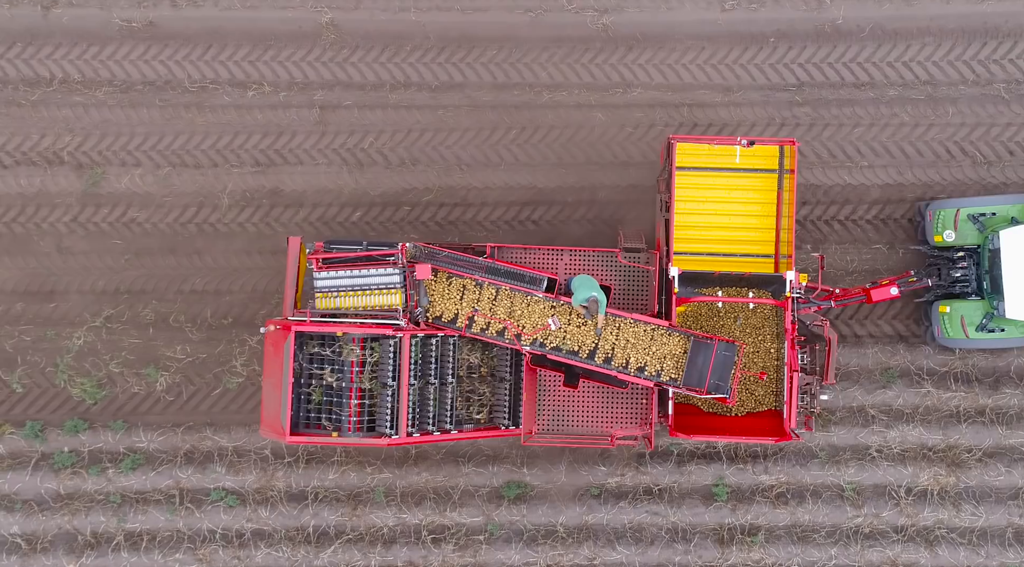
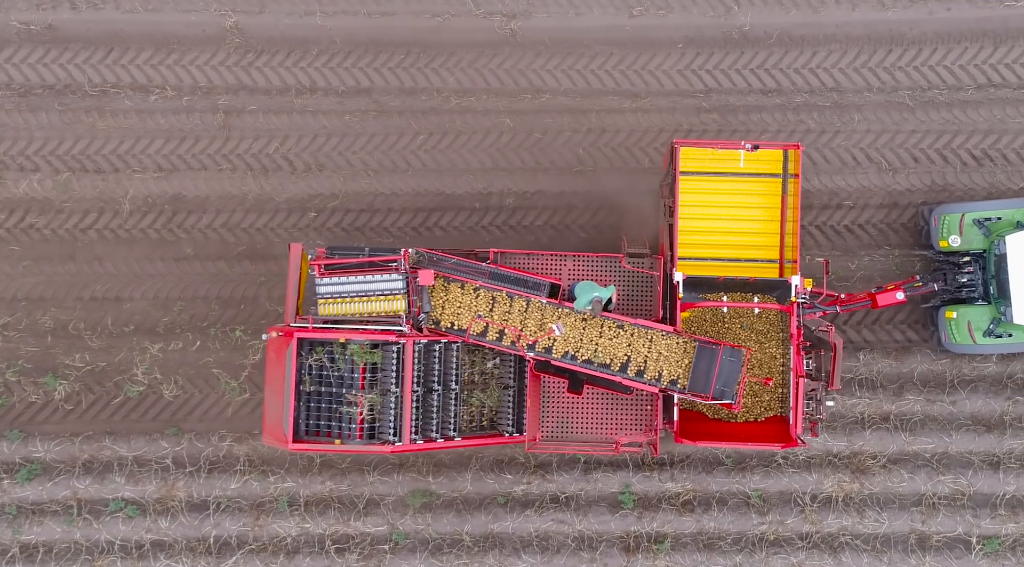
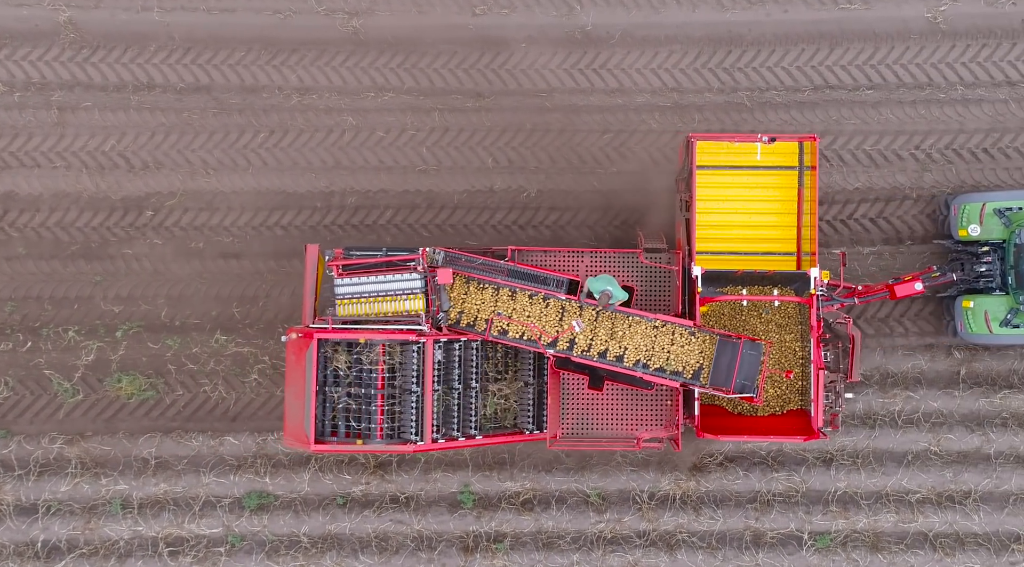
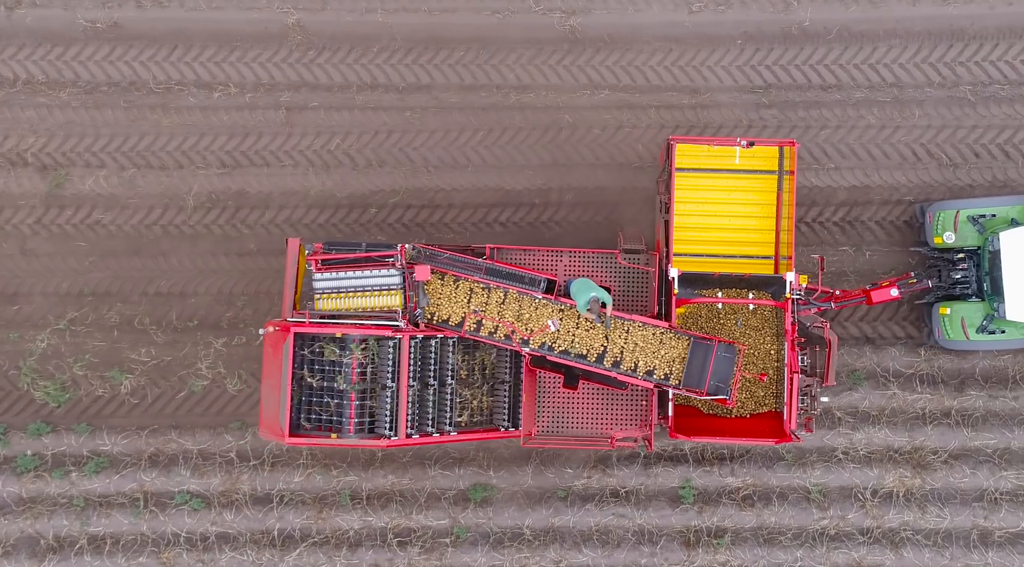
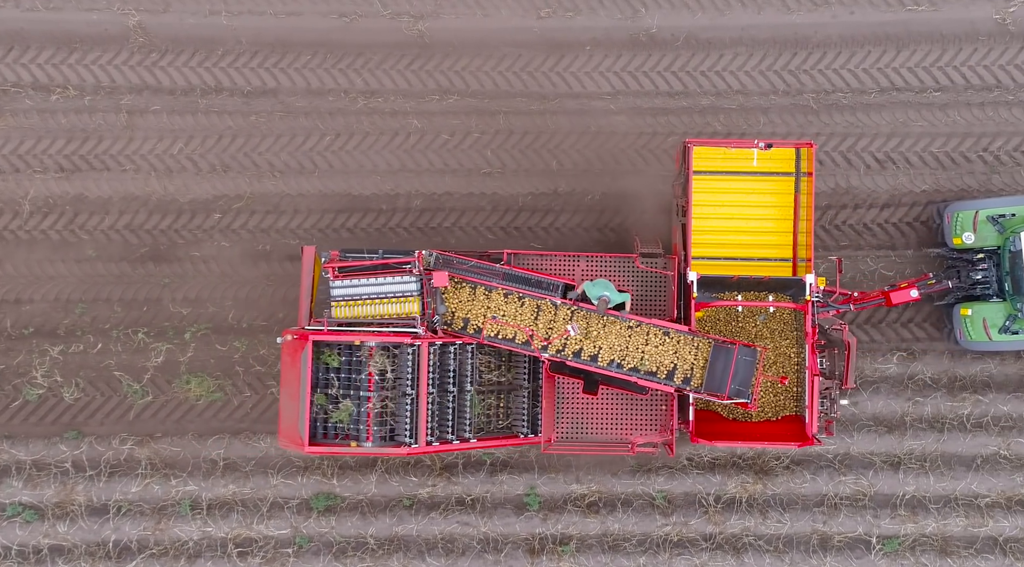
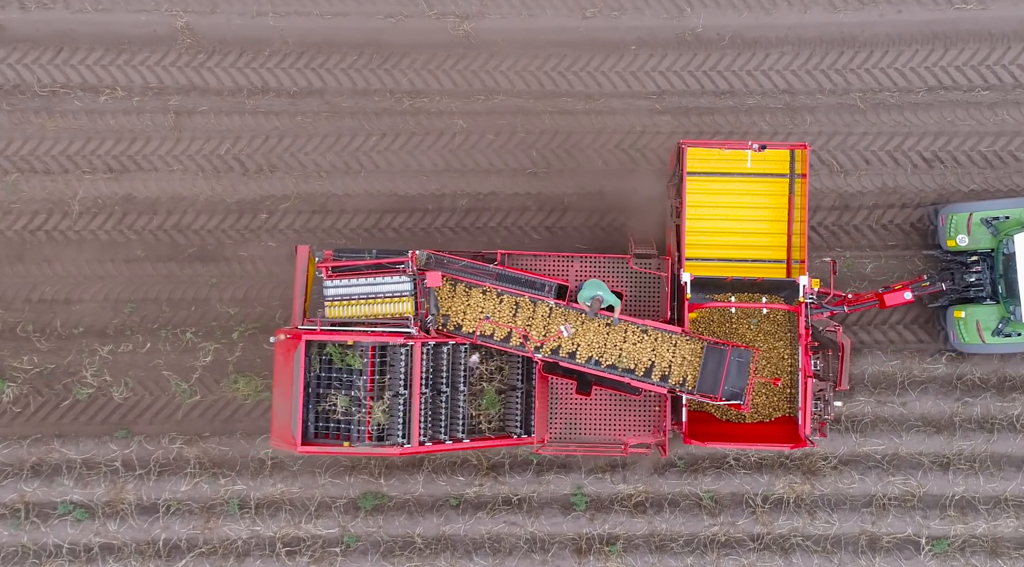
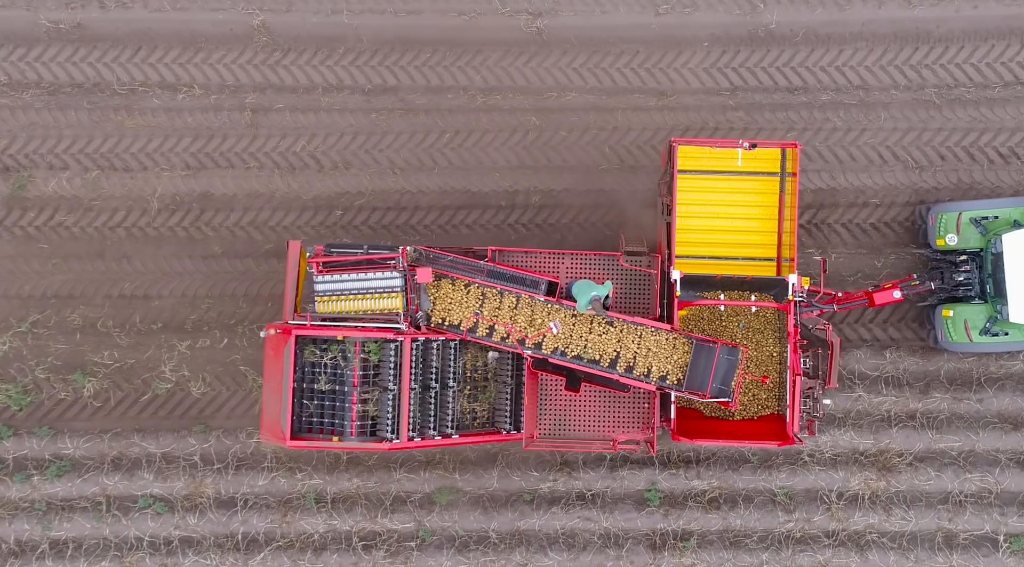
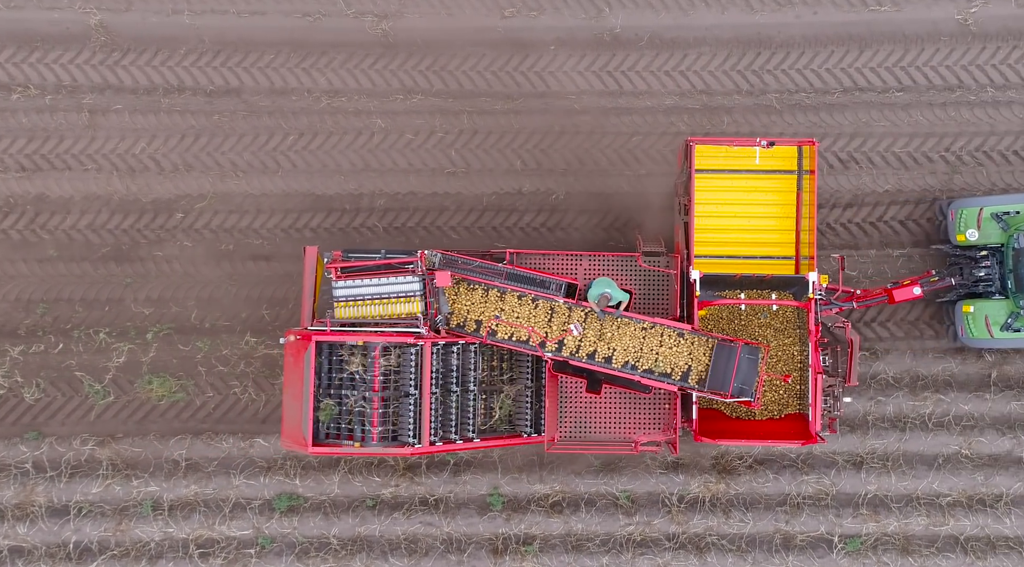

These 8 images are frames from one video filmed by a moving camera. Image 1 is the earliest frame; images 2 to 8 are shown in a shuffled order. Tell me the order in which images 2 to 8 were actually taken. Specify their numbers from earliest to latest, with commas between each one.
4, 7, 2, 6, 5, 8, 3
